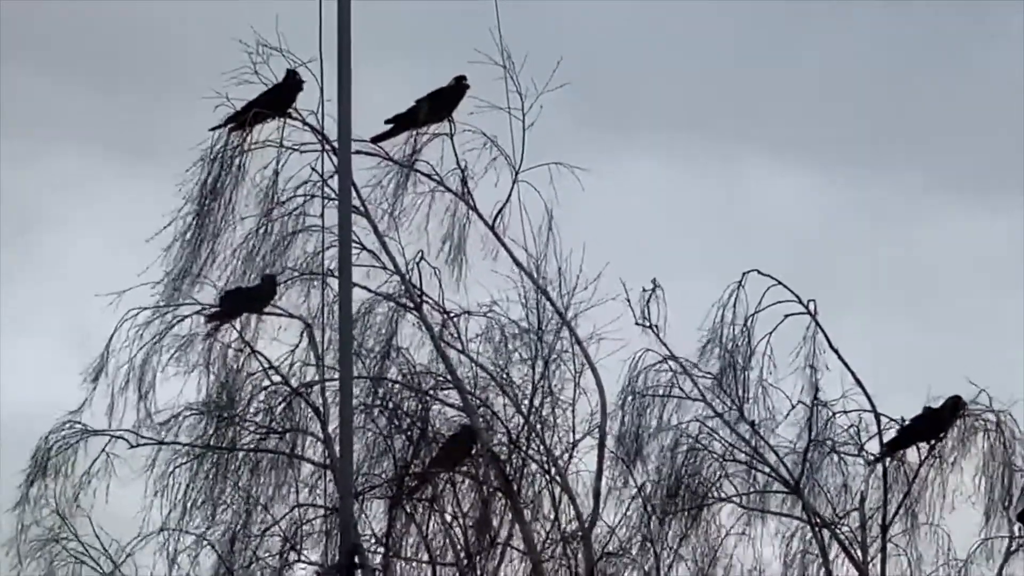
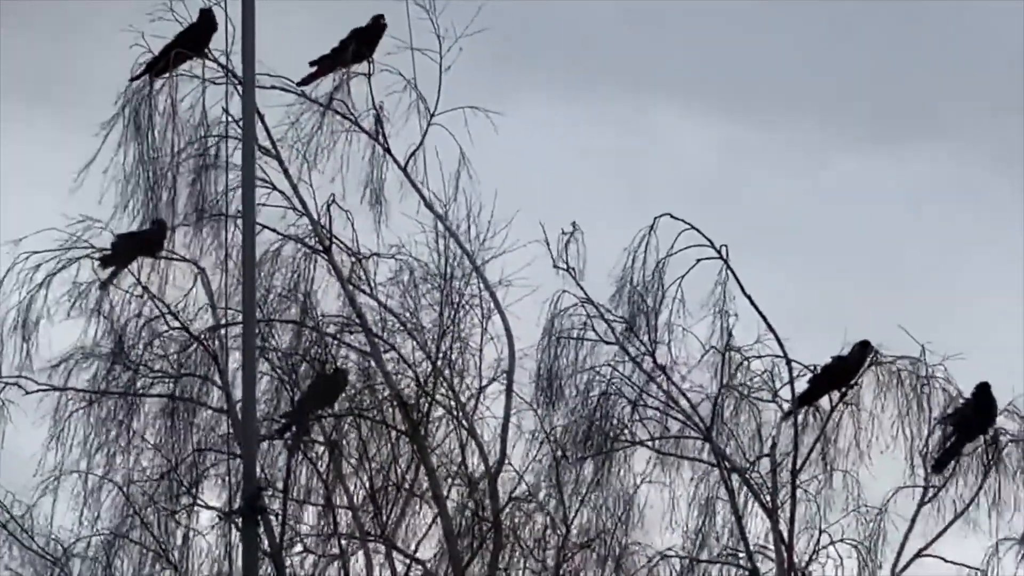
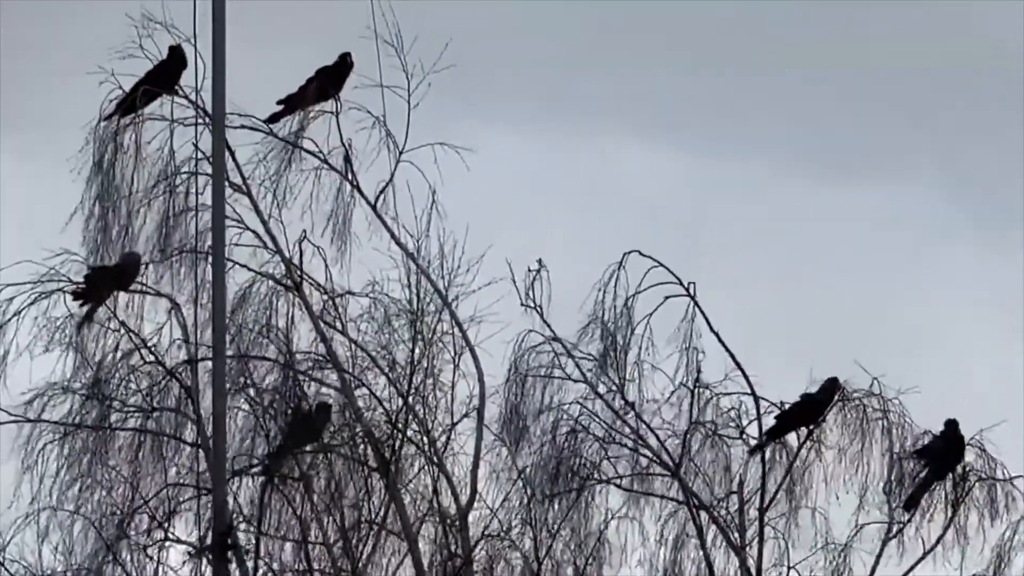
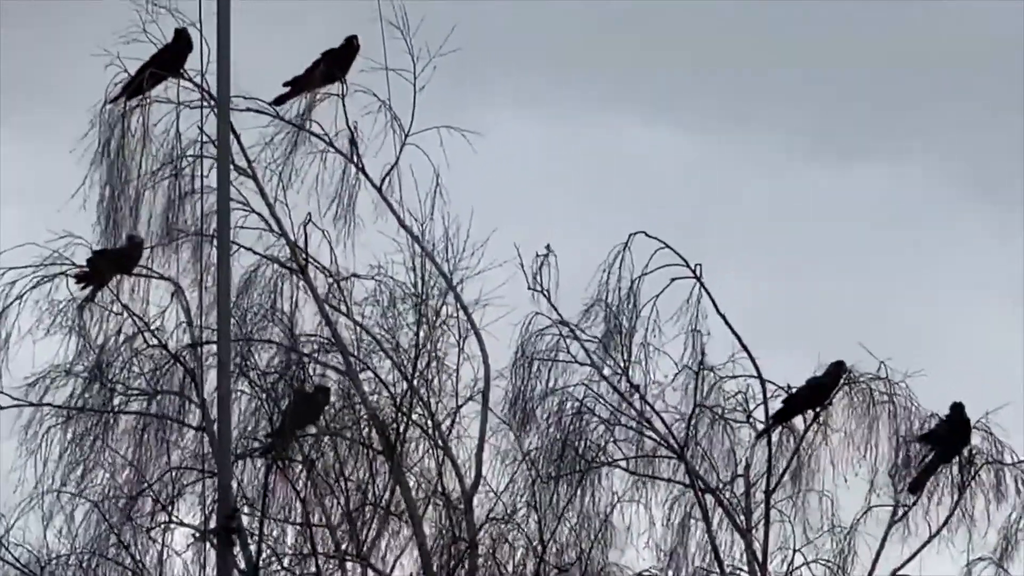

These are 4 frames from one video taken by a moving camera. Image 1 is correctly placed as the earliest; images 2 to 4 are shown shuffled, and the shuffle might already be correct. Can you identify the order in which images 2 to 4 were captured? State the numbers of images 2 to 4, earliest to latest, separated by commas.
2, 4, 3
